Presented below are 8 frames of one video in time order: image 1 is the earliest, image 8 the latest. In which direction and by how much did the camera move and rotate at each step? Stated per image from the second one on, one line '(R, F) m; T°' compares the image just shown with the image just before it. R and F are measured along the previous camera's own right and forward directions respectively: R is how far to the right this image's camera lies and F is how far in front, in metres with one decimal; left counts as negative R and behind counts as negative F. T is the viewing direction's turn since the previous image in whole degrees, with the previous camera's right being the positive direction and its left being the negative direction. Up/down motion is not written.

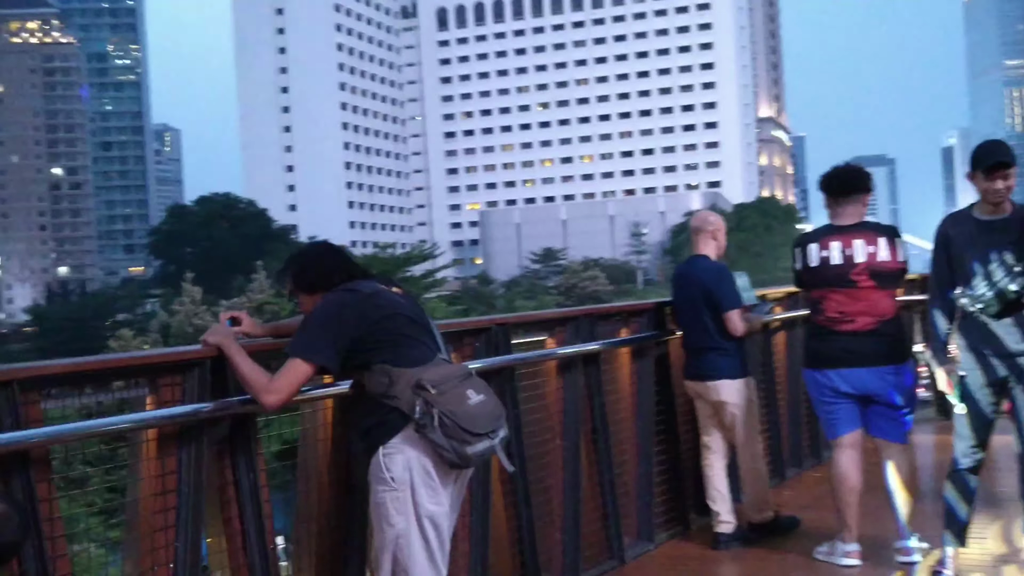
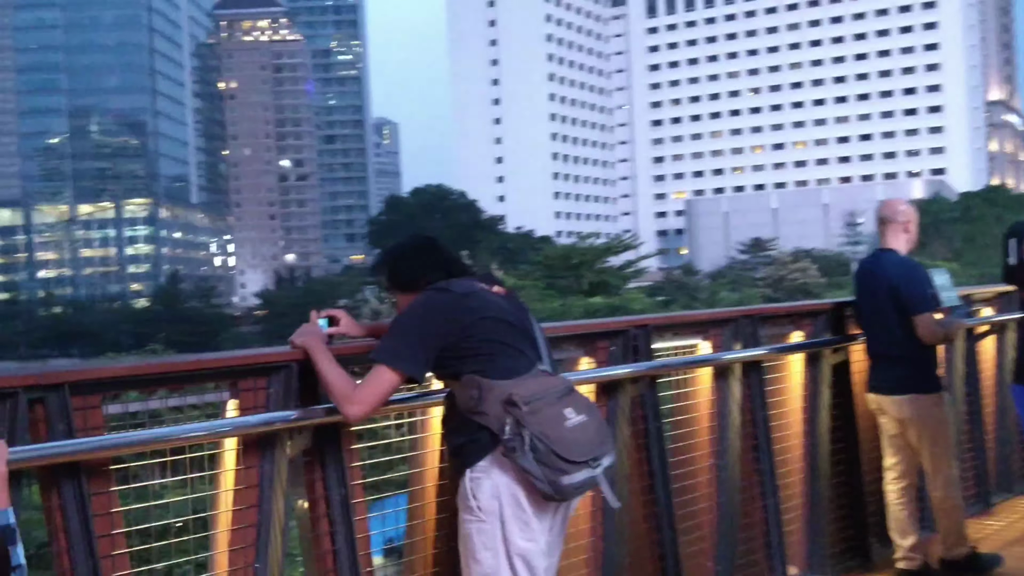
(+0.2, +0.4) m; -11°
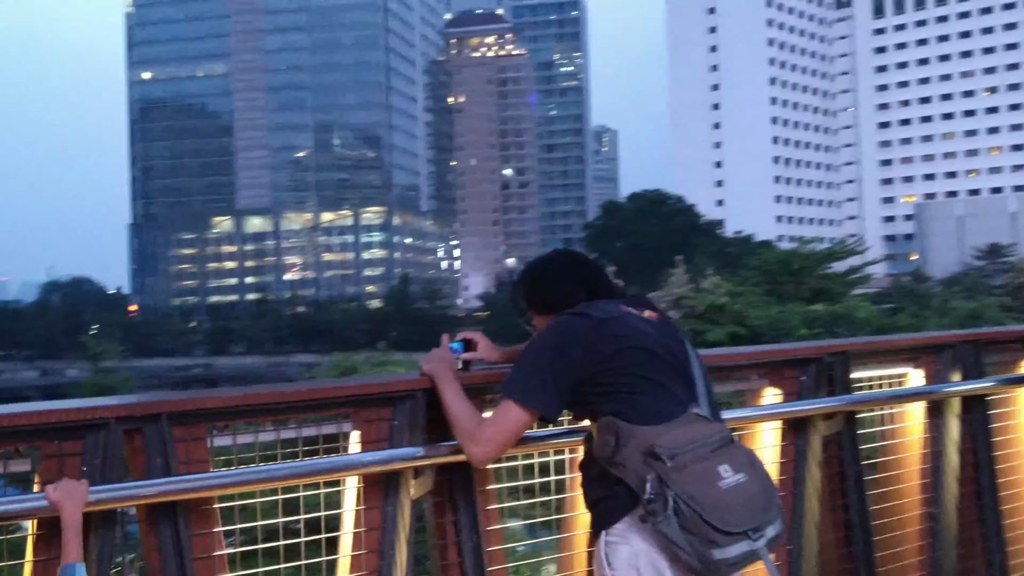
(+0.1, +0.3) m; -12°
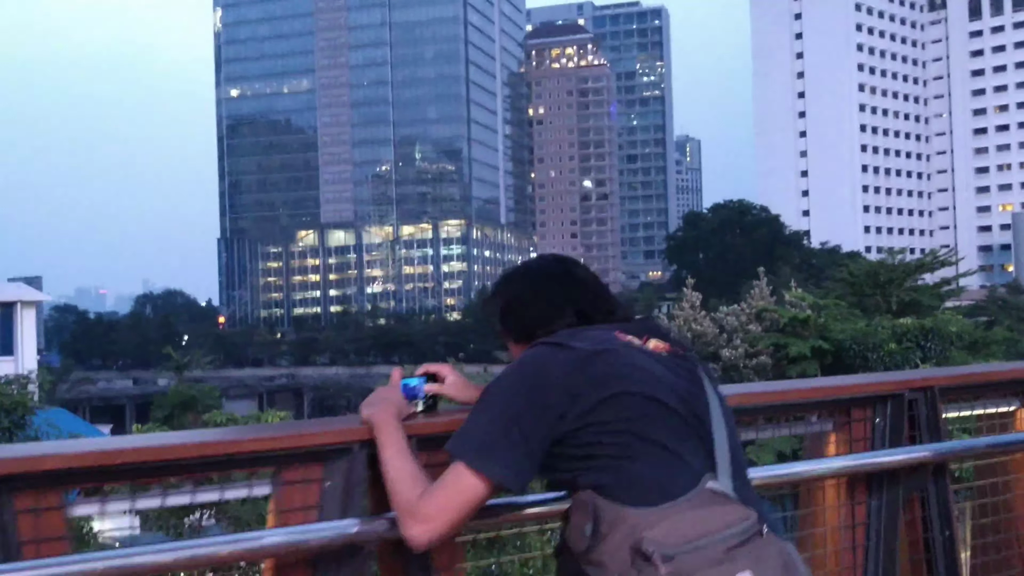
(+0.2, +0.6) m; -4°
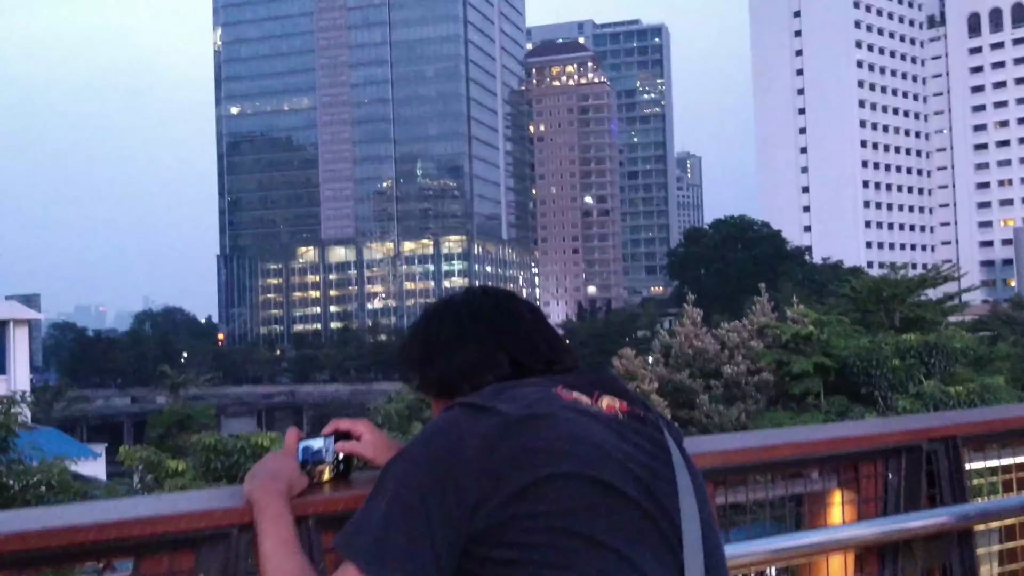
(+0.1, +0.3) m; 0°
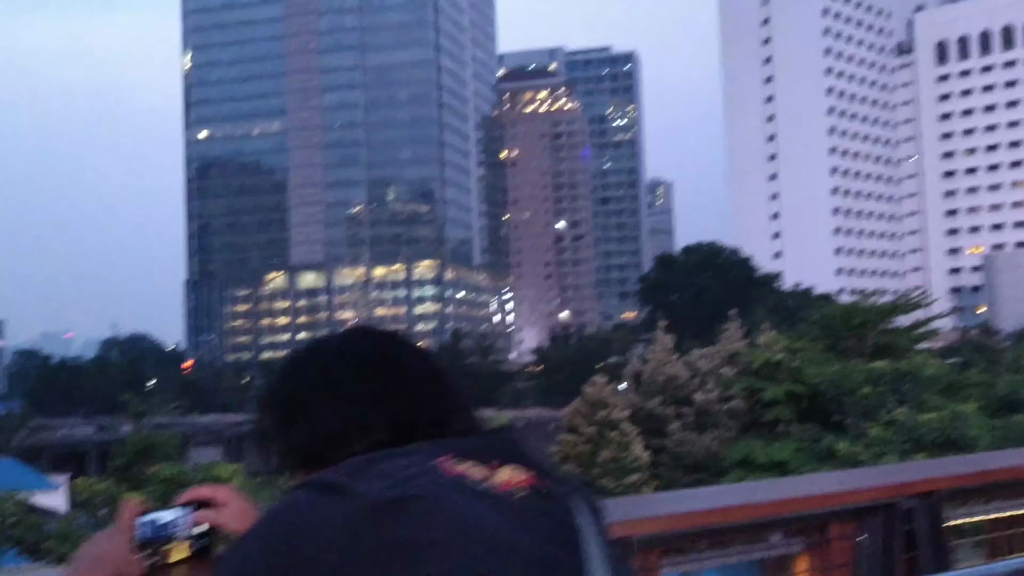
(+0.1, +0.4) m; +1°
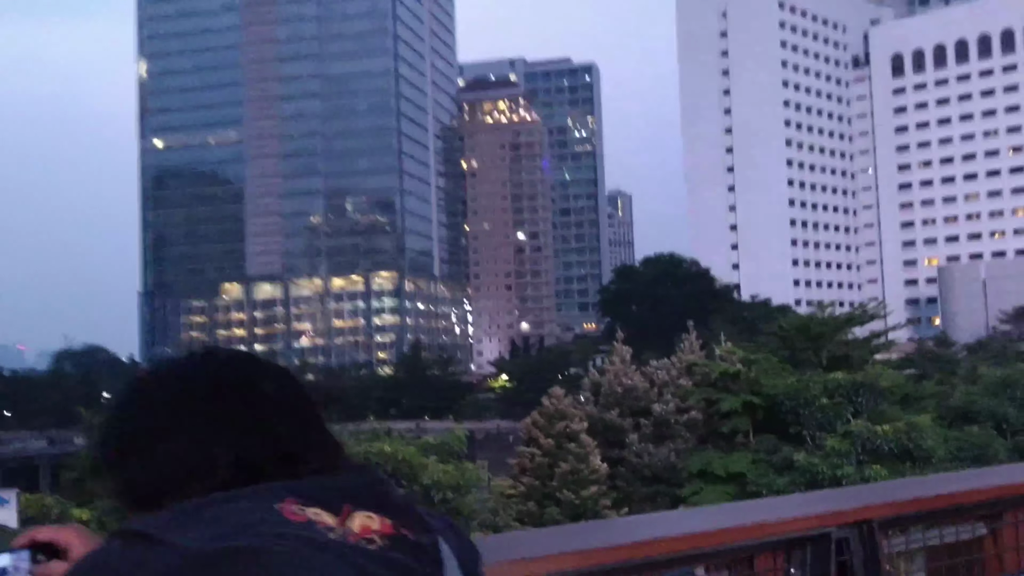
(+0.1, +0.3) m; +2°
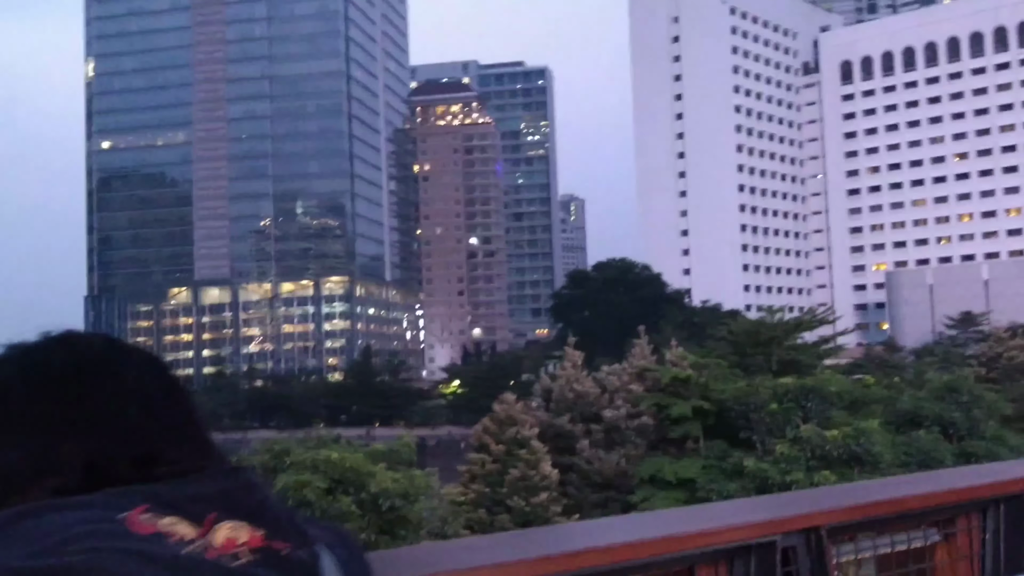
(+0.1, +0.4) m; +3°
